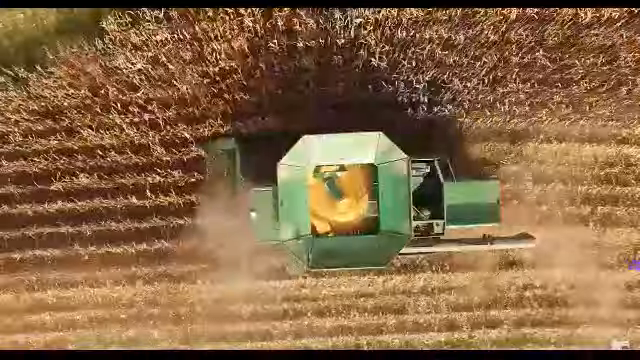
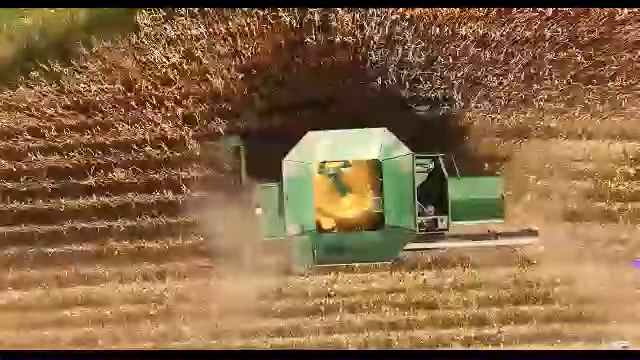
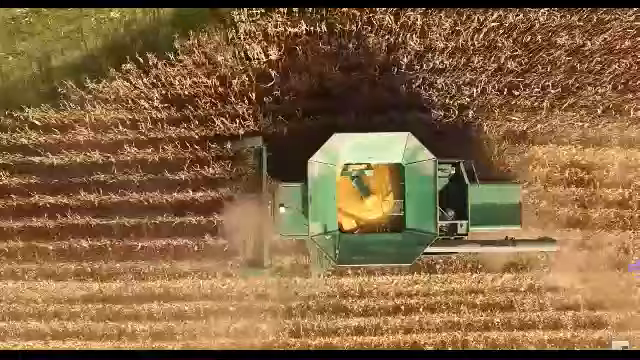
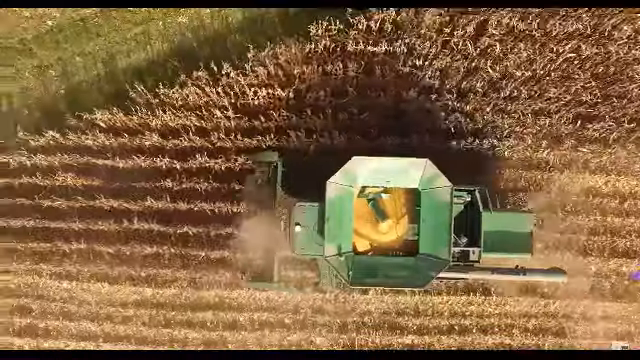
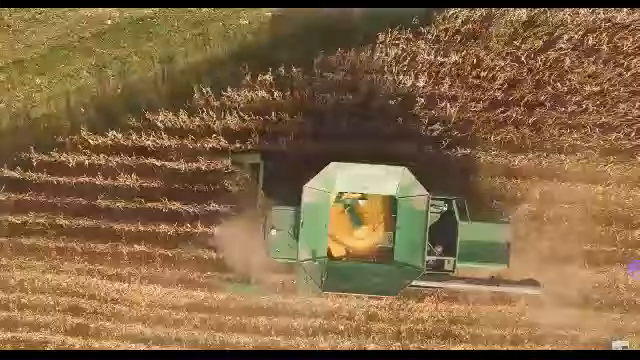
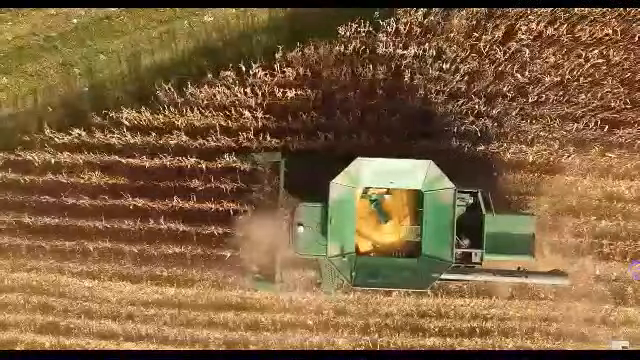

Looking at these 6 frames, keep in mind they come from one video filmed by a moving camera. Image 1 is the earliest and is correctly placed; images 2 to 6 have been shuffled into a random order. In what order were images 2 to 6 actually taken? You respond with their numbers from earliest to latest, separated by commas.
2, 3, 4, 6, 5
